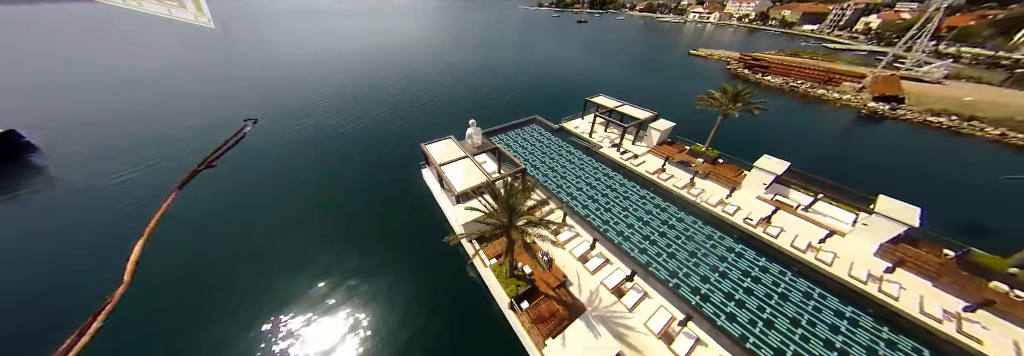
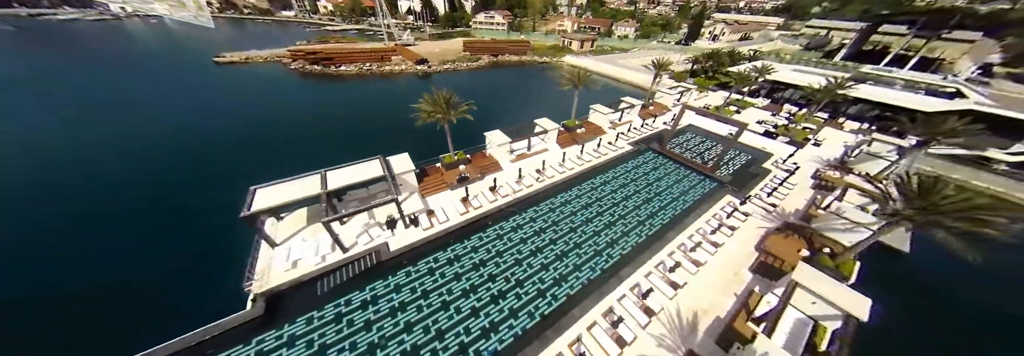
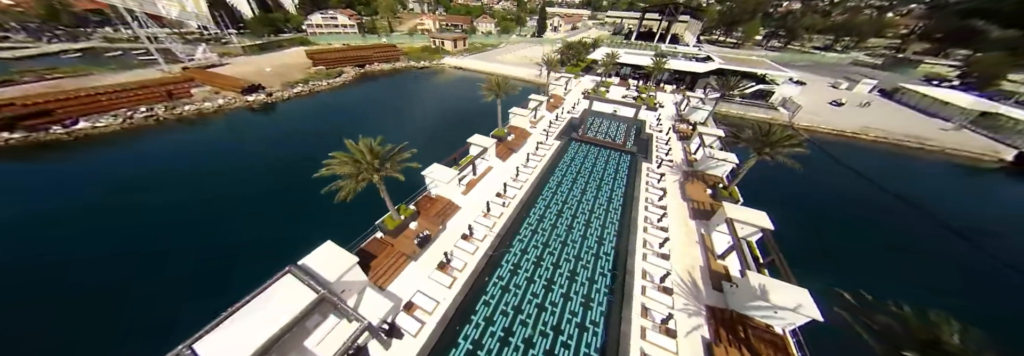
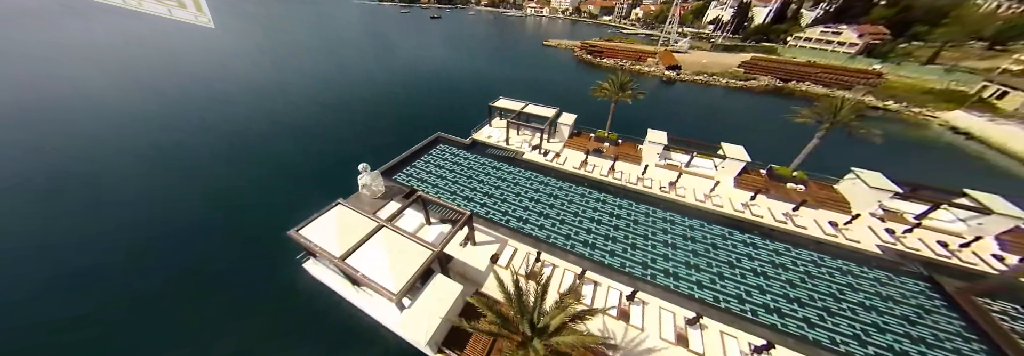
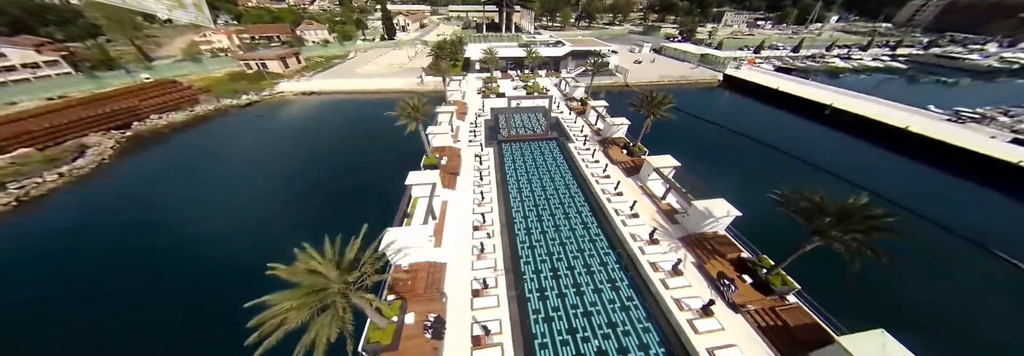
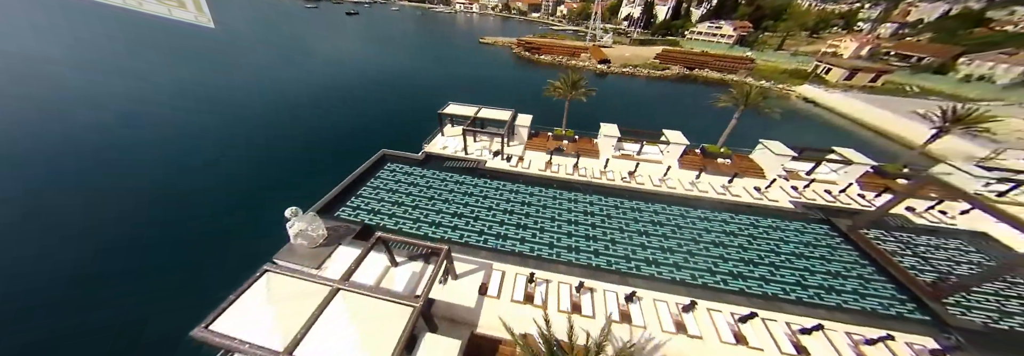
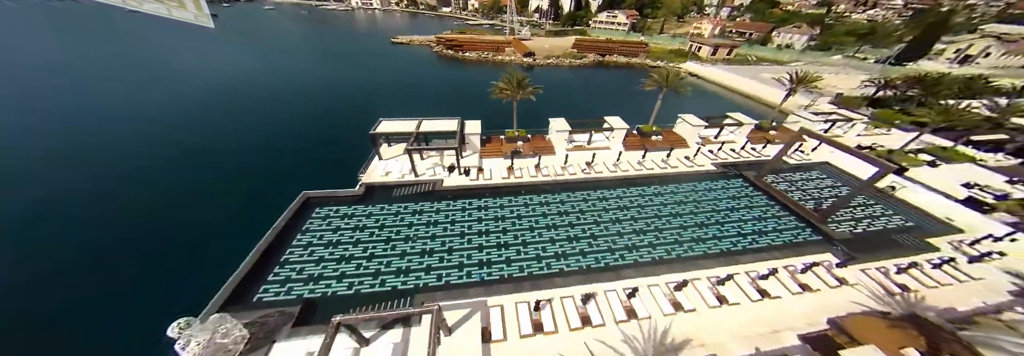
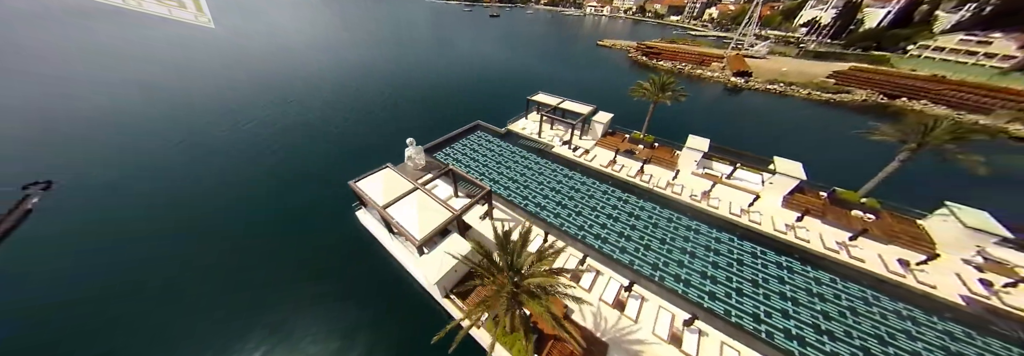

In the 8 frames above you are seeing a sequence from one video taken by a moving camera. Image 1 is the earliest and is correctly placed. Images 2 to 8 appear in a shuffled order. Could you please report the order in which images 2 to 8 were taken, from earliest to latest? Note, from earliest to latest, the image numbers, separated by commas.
8, 4, 6, 7, 2, 3, 5
